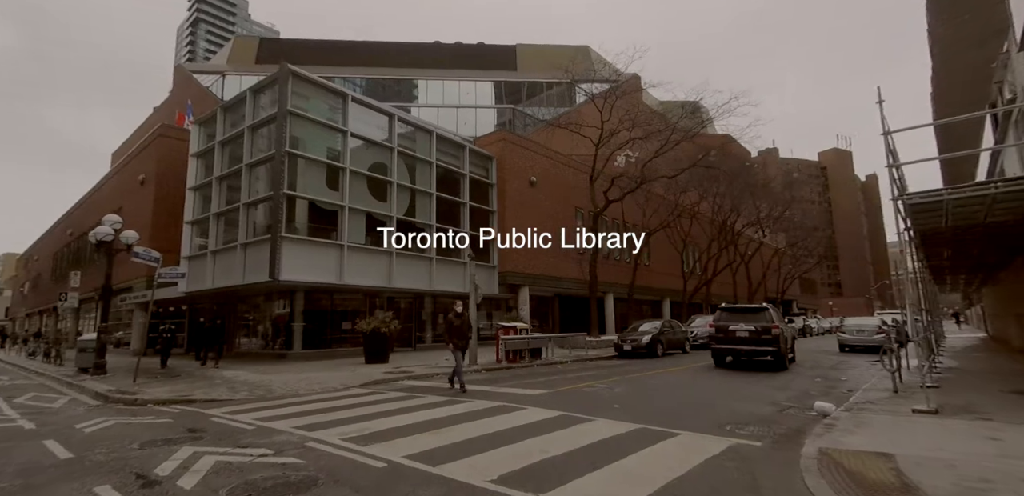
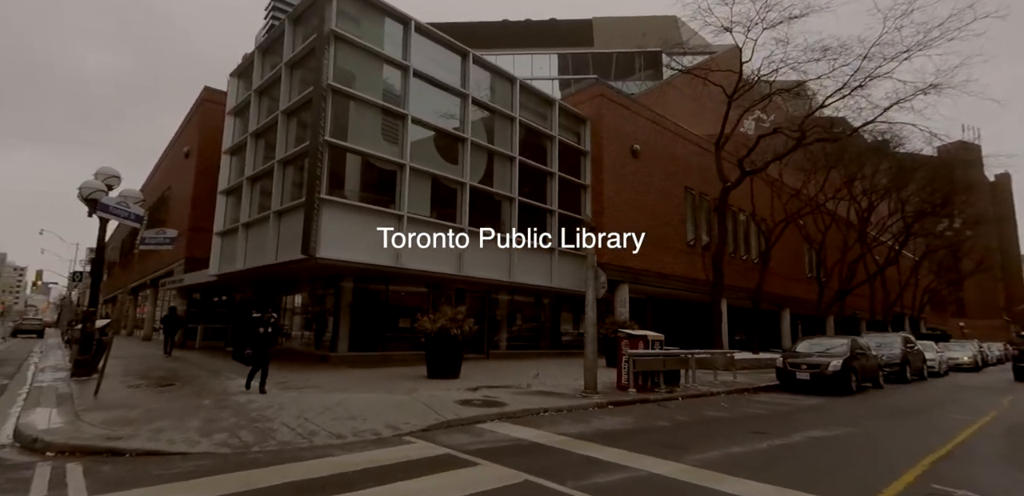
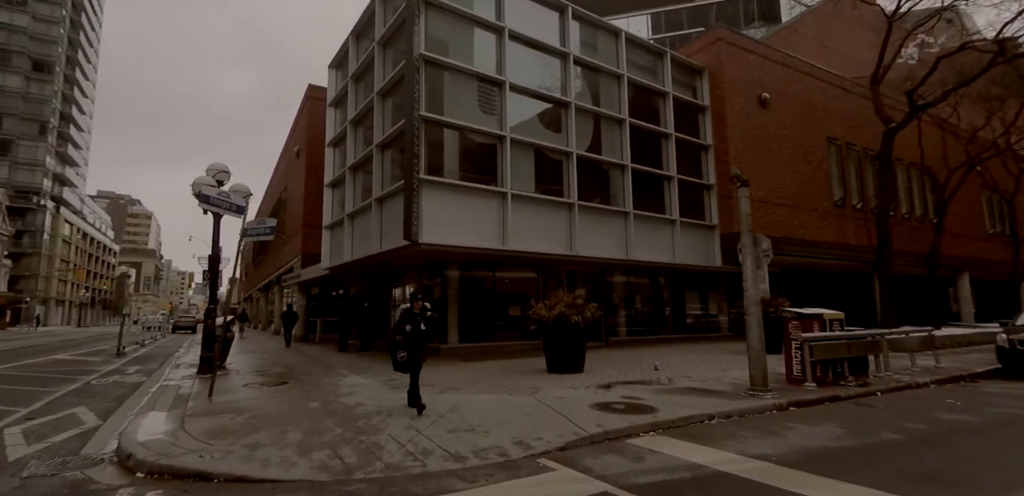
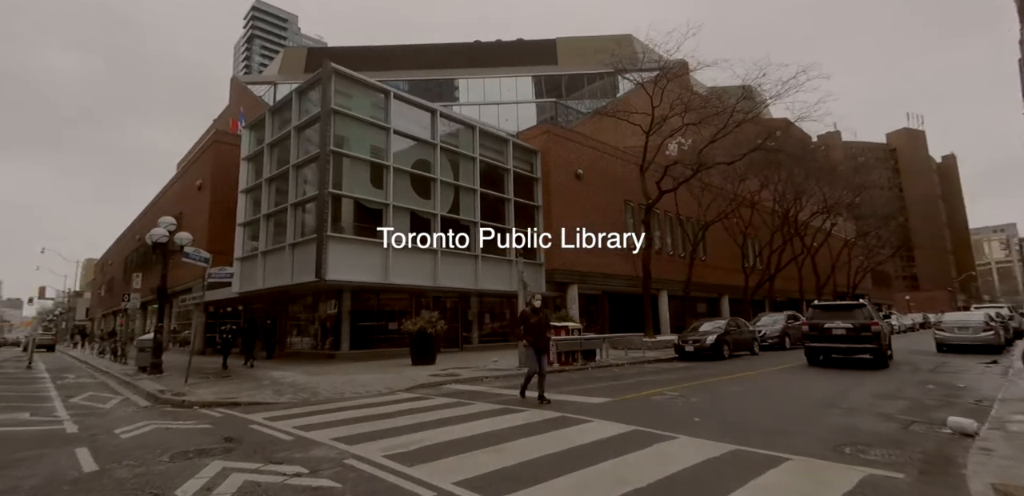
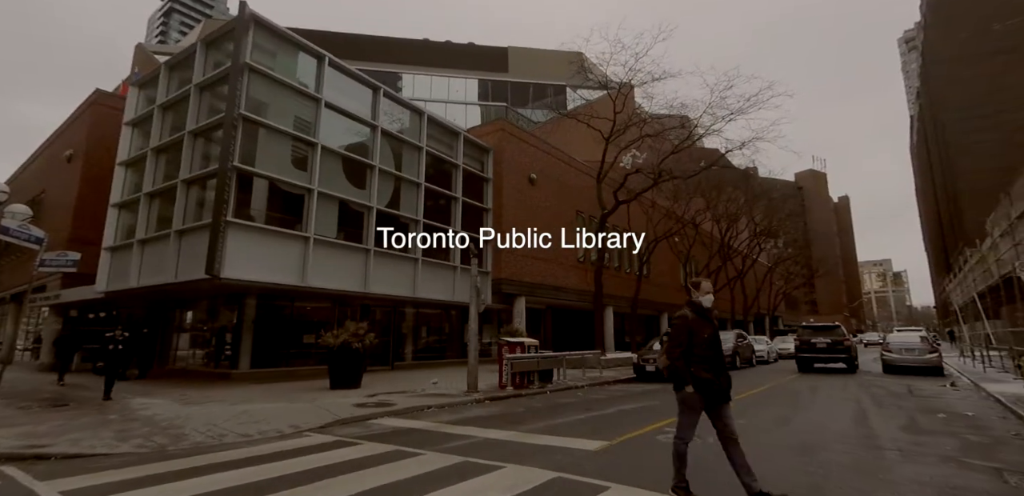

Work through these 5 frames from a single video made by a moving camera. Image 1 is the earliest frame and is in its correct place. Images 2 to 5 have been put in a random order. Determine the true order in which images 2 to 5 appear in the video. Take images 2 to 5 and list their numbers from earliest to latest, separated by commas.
4, 5, 2, 3
